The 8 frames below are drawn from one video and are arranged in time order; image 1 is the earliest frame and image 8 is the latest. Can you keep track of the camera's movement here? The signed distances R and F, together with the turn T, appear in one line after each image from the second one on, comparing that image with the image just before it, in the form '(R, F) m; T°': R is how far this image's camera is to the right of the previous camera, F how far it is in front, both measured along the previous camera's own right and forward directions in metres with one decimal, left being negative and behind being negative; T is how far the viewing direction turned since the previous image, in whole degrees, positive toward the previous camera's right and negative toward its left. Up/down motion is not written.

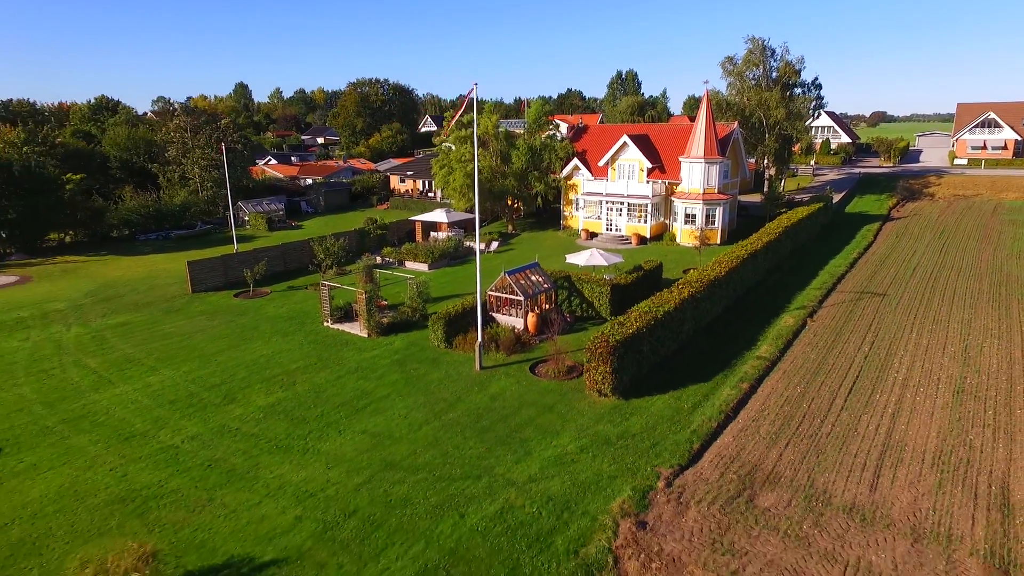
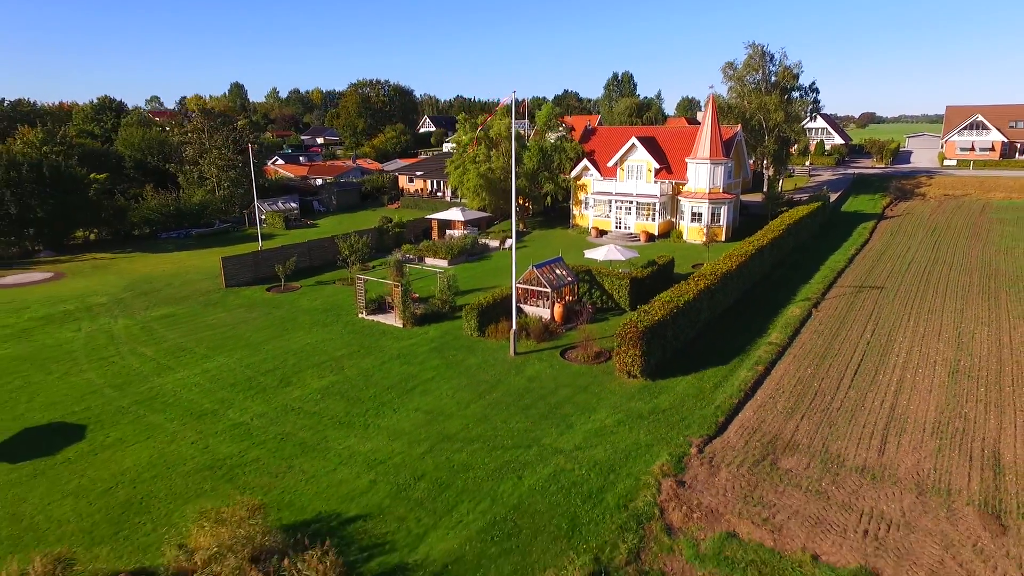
(-1.2, -1.3) m; +1°
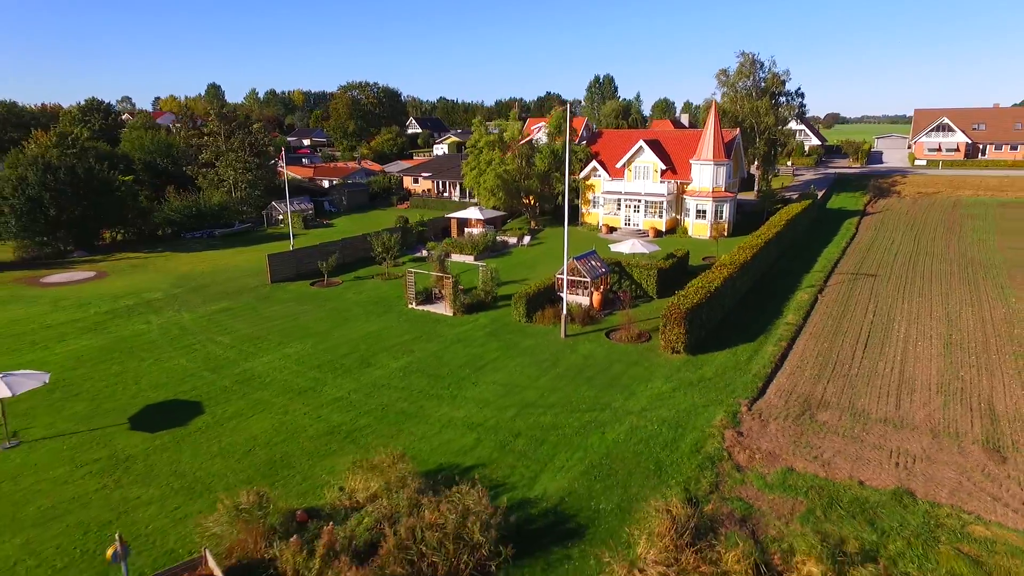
(-2.5, -2.0) m; +2°
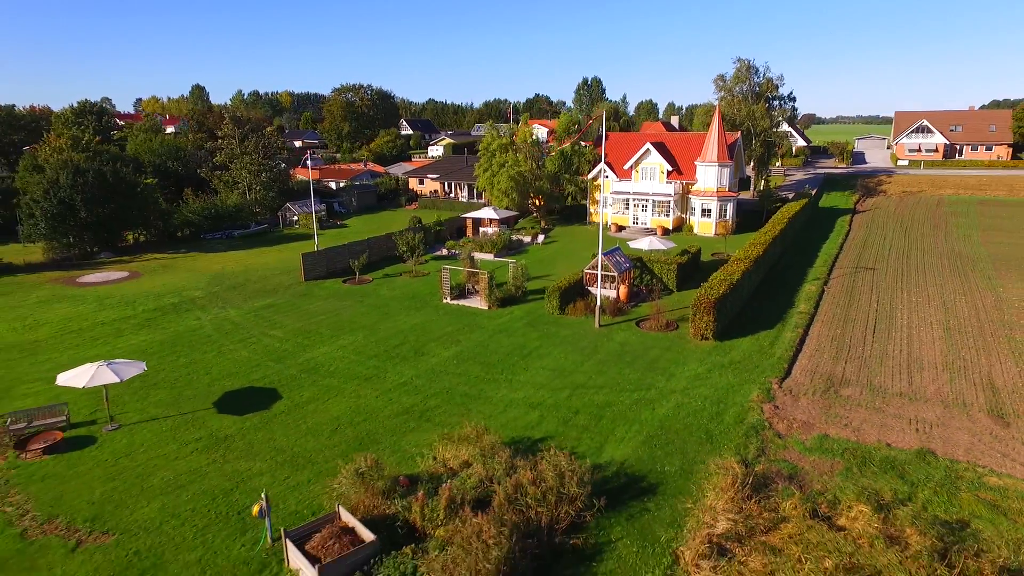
(-2.0, -1.5) m; +2°
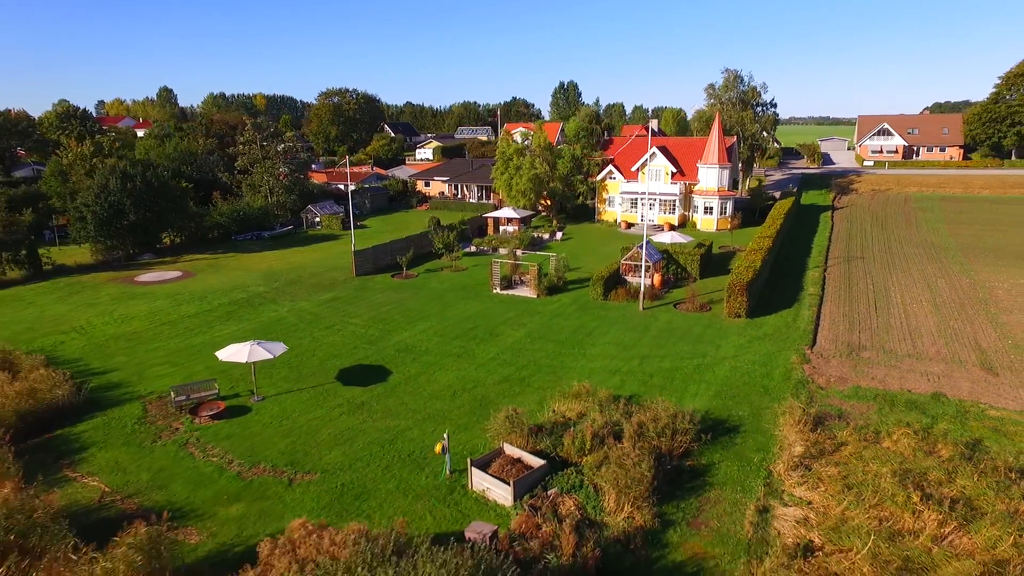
(-3.7, -2.8) m; +3°
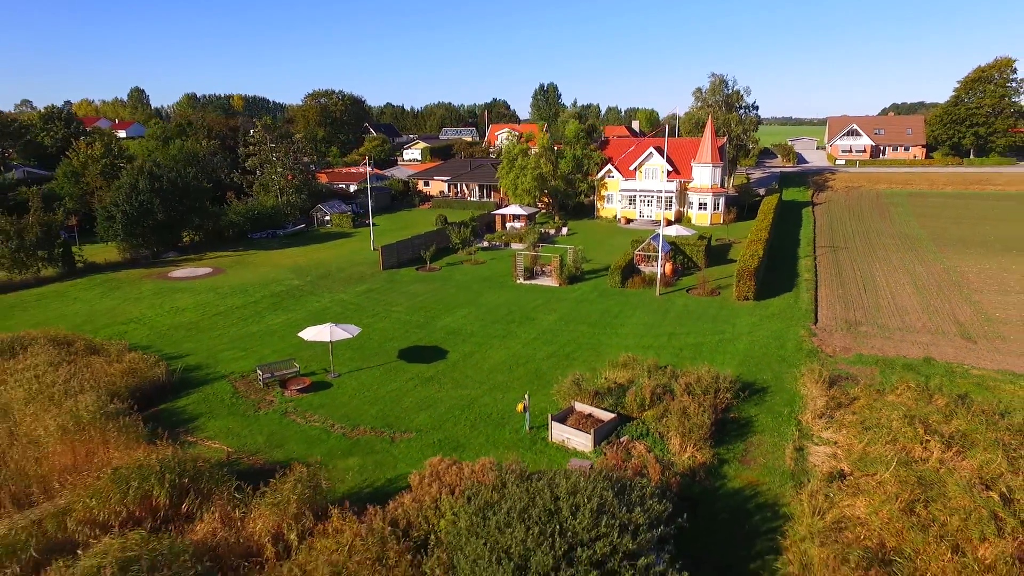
(-2.6, -2.2) m; +3°
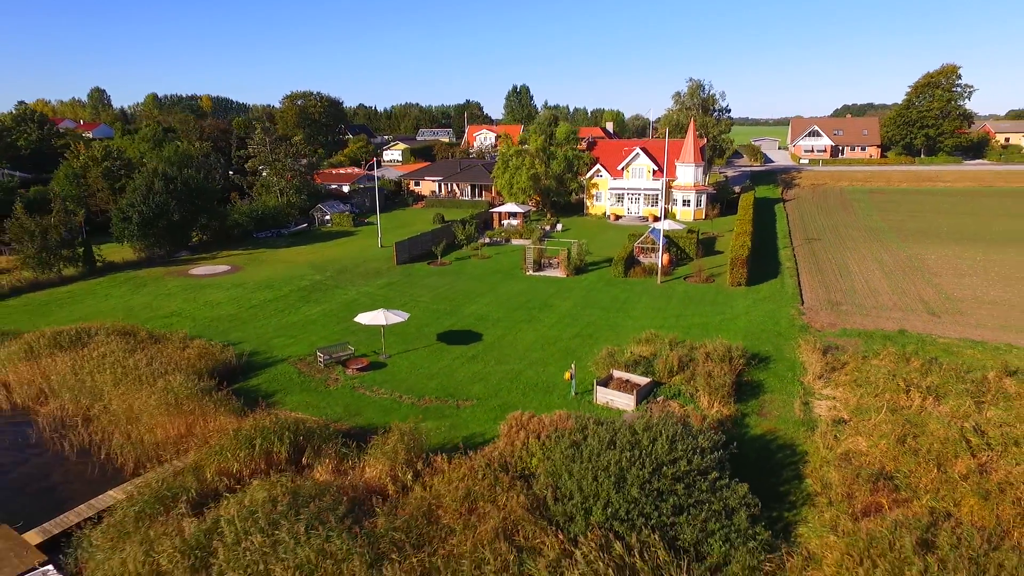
(-2.5, -2.3) m; +3°
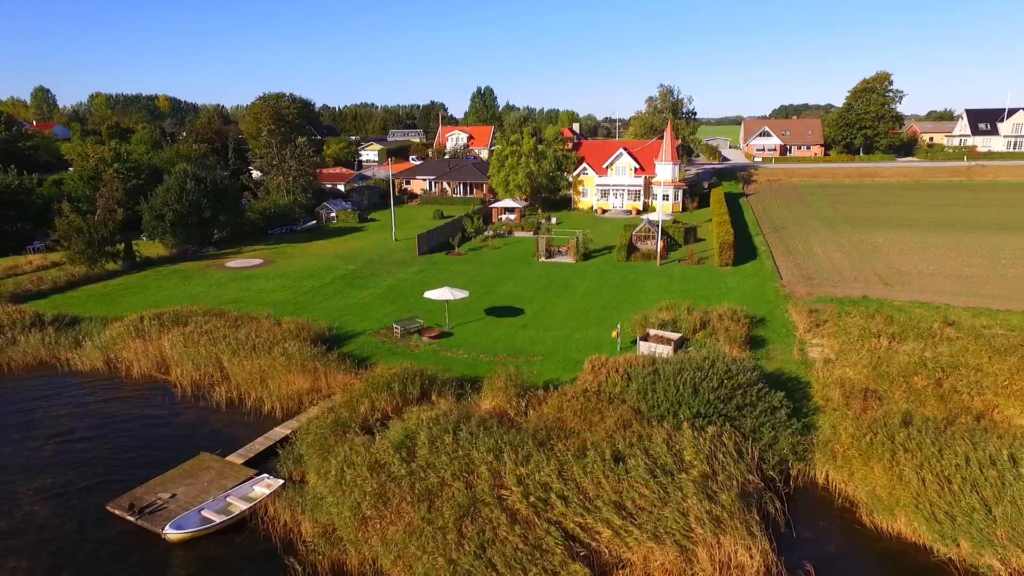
(-3.9, -3.9) m; +5°
